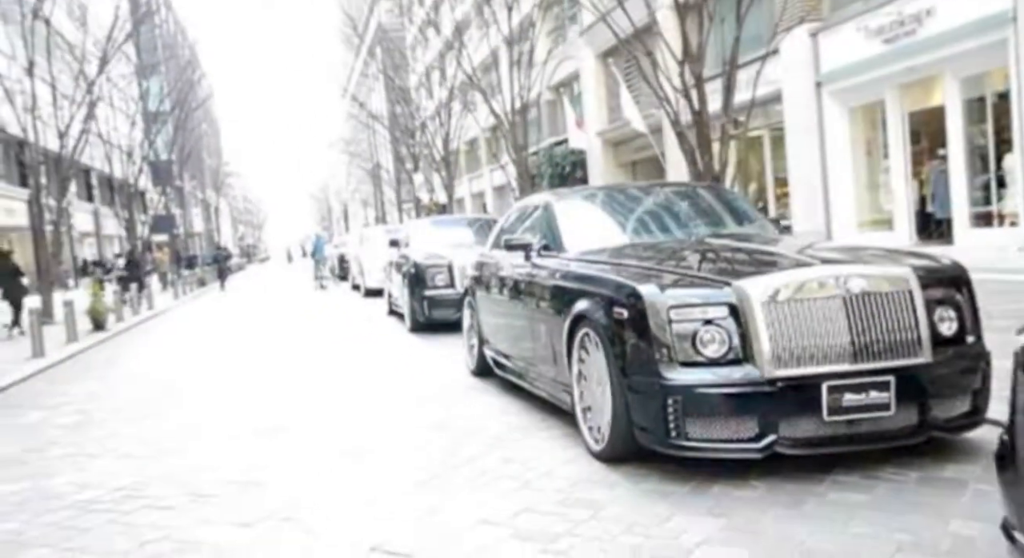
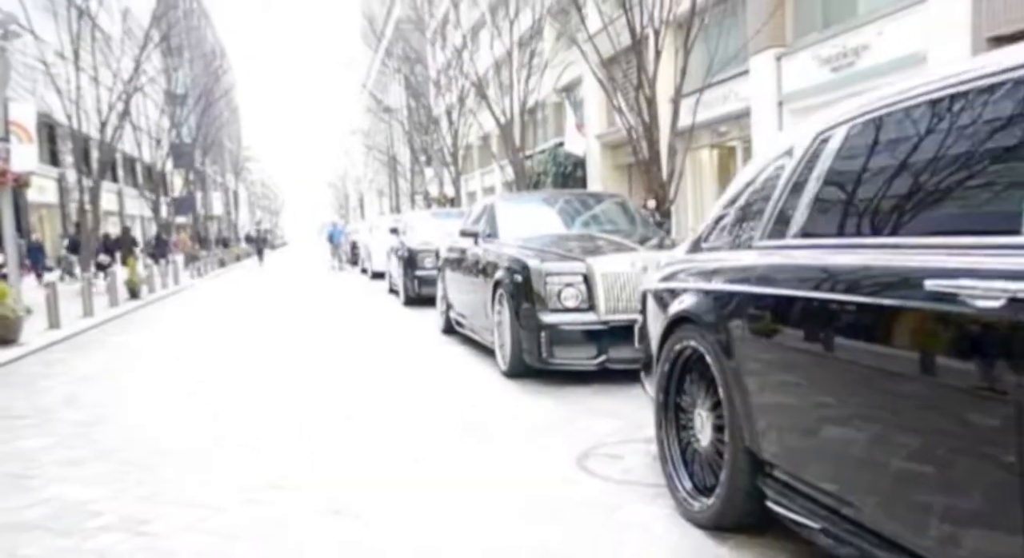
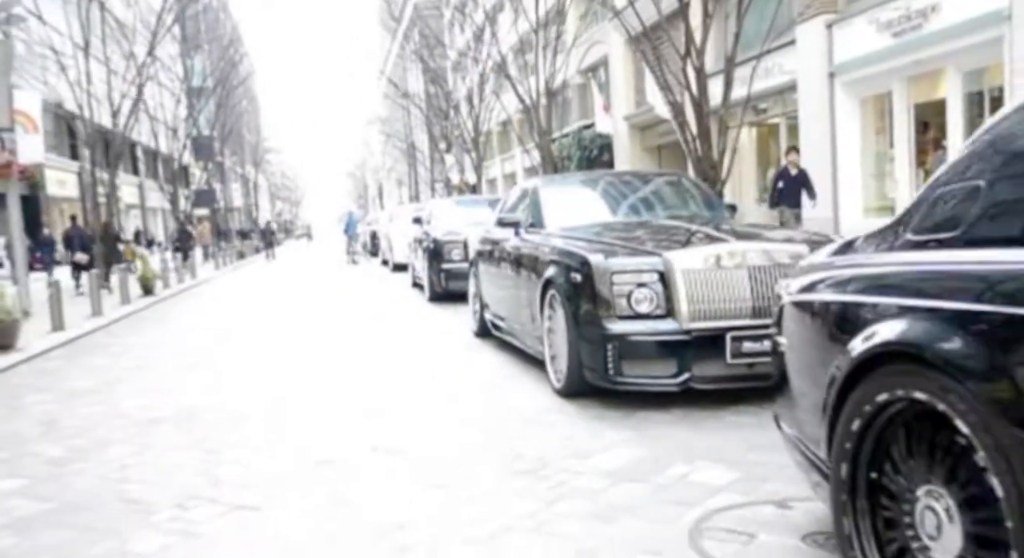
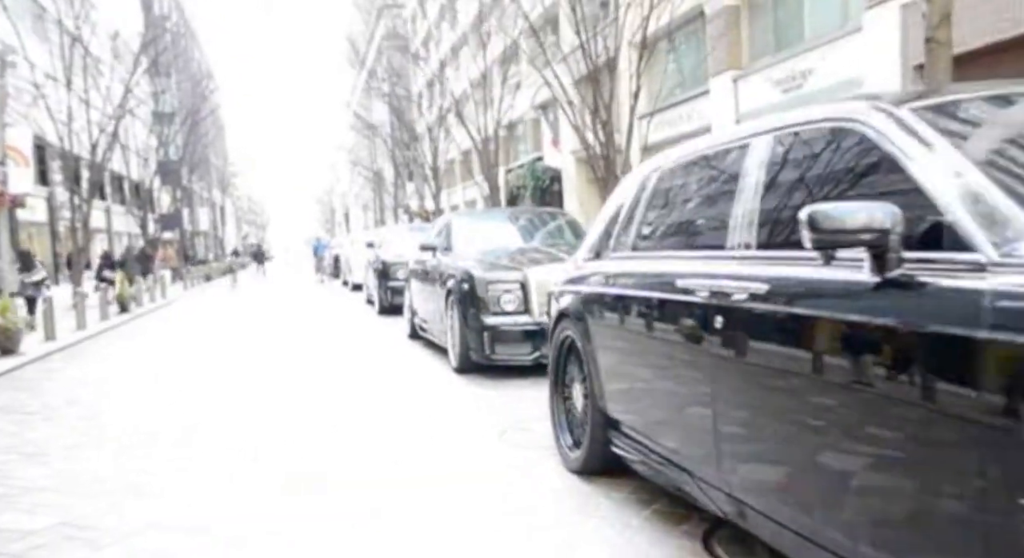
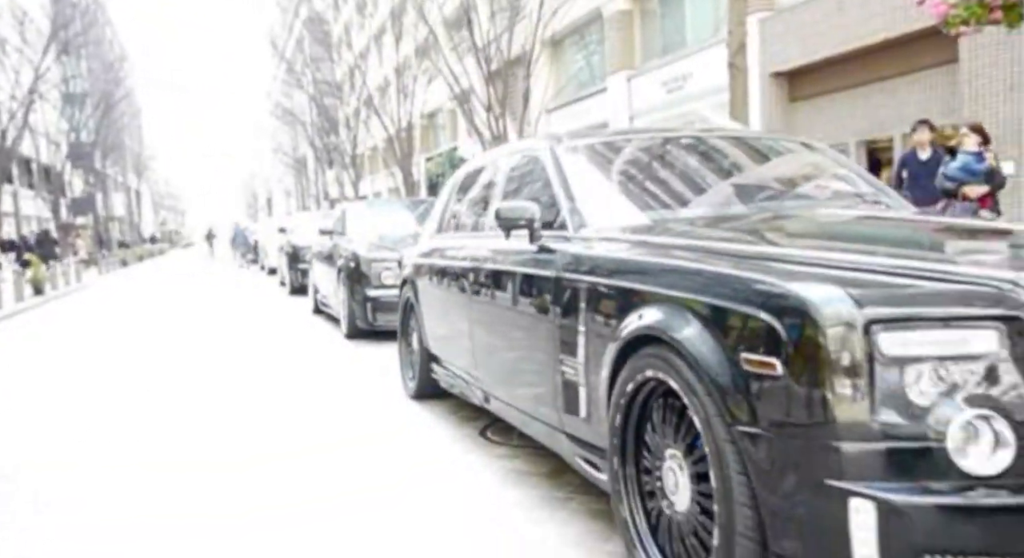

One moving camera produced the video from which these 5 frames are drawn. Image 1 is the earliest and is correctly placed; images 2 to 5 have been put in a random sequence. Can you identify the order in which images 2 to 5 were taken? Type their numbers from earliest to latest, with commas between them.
3, 2, 4, 5
